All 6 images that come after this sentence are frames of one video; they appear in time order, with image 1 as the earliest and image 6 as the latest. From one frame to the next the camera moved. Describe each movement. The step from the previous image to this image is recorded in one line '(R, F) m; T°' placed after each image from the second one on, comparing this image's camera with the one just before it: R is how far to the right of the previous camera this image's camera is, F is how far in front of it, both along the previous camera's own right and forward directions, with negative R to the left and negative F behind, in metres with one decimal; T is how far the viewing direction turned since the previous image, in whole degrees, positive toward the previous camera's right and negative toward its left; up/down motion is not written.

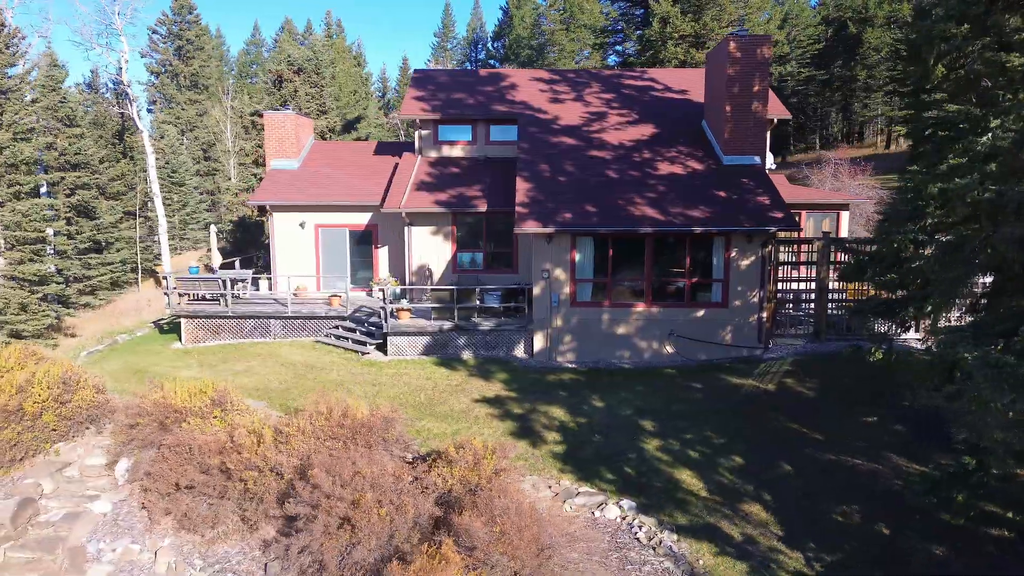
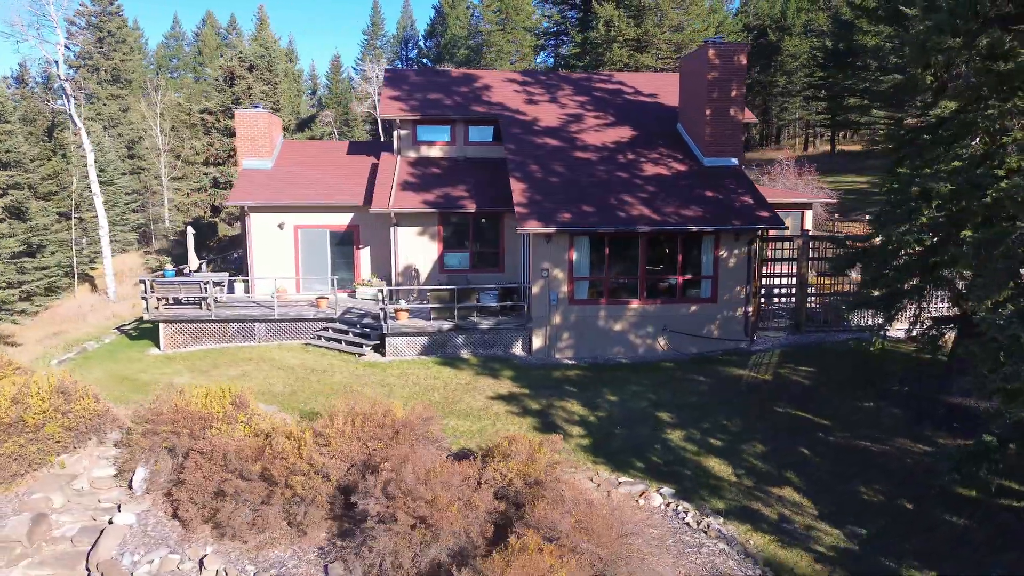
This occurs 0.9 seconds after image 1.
(-1.5, -0.1) m; +6°
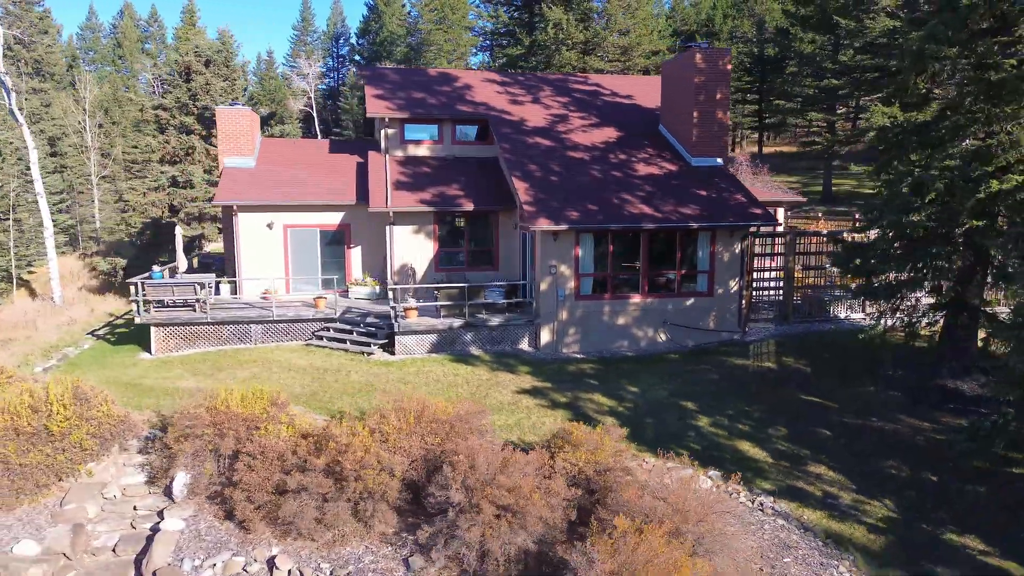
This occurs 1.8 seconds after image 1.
(-1.7, -0.2) m; +6°
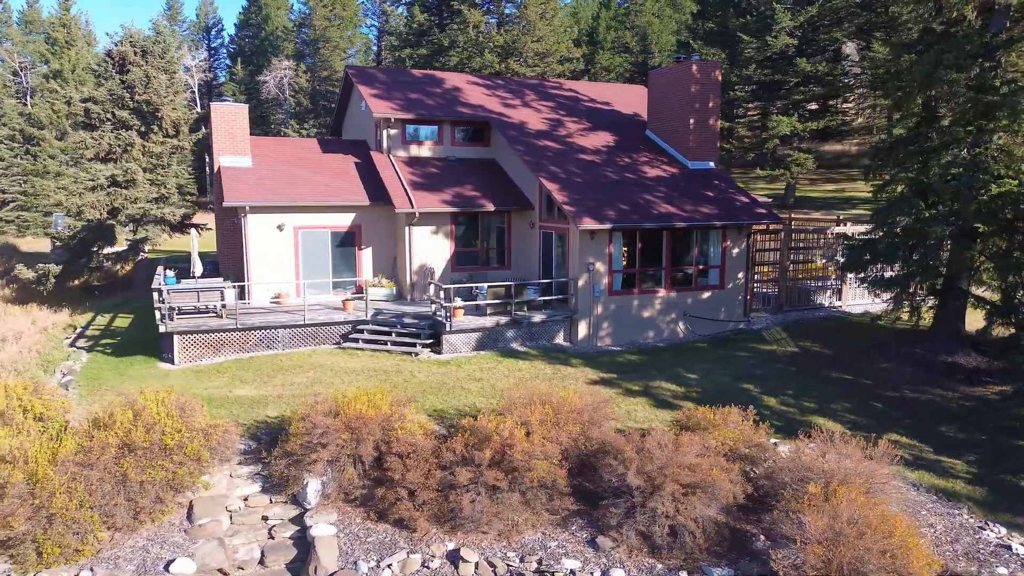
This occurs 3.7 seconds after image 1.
(-3.8, -0.1) m; +11°
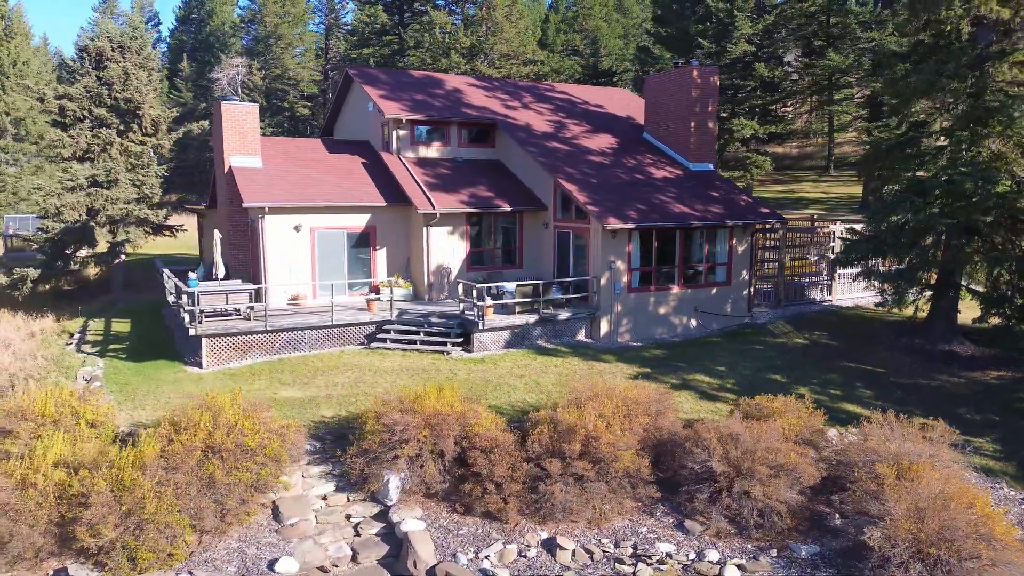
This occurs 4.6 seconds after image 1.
(-1.9, -0.2) m; +5°
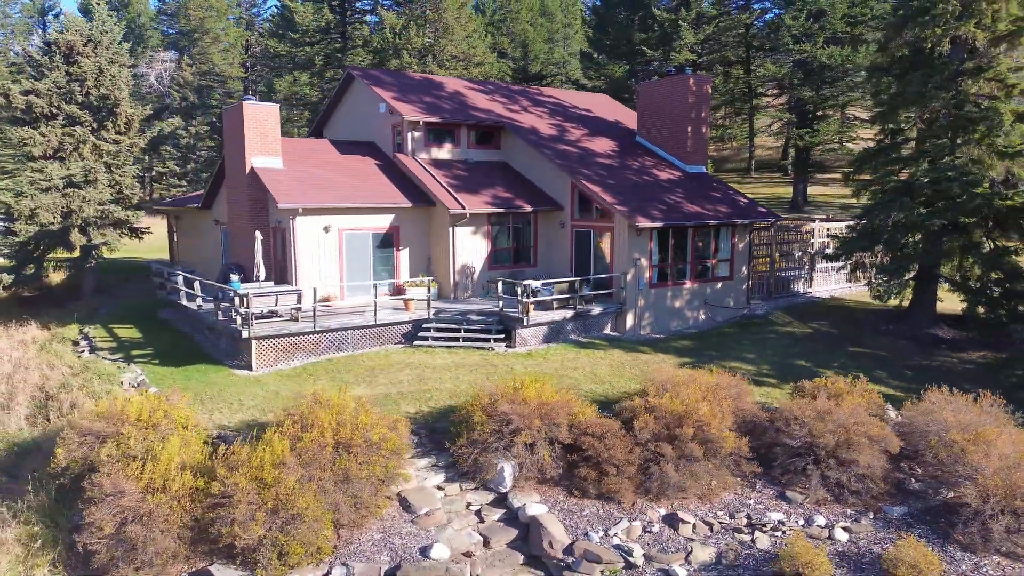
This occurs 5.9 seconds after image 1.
(-2.9, -0.4) m; +7°
